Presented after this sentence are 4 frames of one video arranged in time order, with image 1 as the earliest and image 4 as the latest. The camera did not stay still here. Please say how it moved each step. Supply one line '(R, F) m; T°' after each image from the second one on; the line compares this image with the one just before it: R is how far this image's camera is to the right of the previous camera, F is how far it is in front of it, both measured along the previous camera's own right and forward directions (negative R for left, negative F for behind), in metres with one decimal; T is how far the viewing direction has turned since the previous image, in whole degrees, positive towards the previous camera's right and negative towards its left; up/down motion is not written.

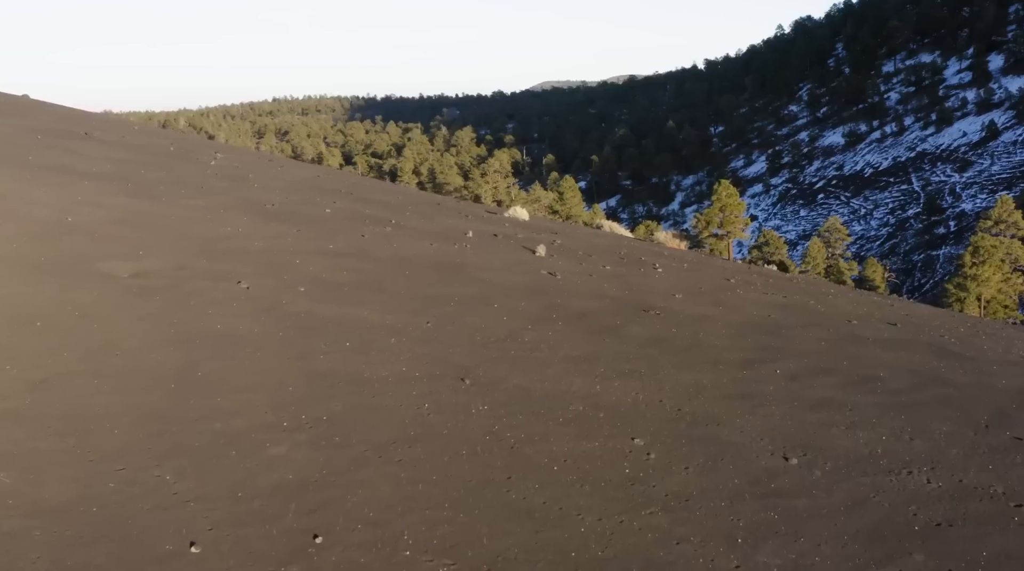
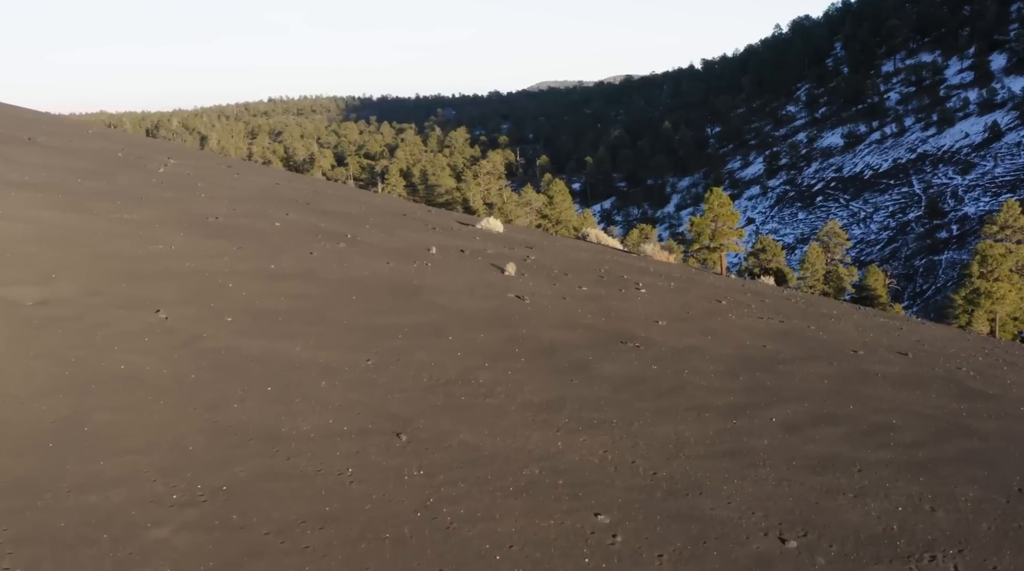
(+0.5, +1.9) m; 0°
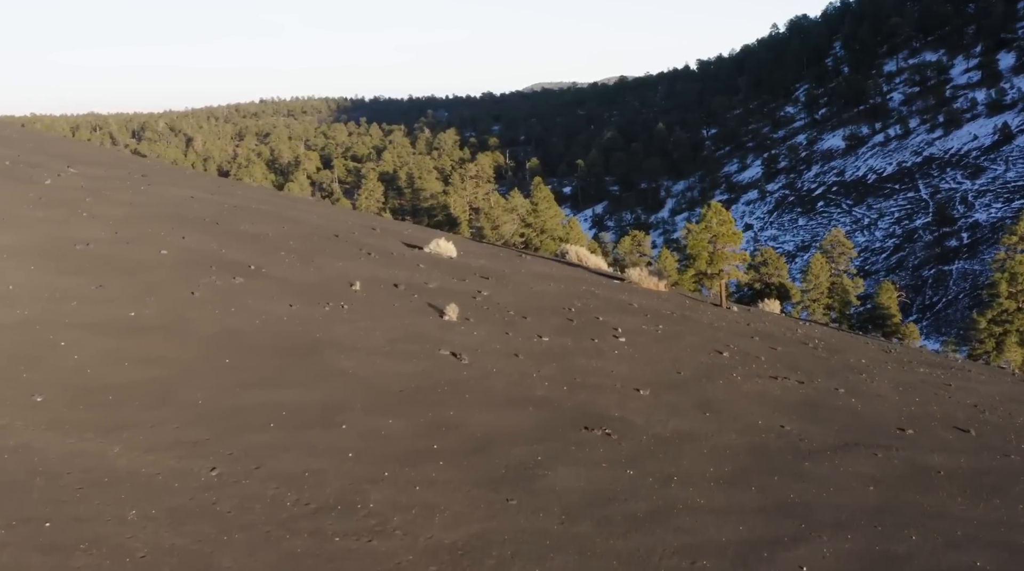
(+0.6, +3.6) m; 0°
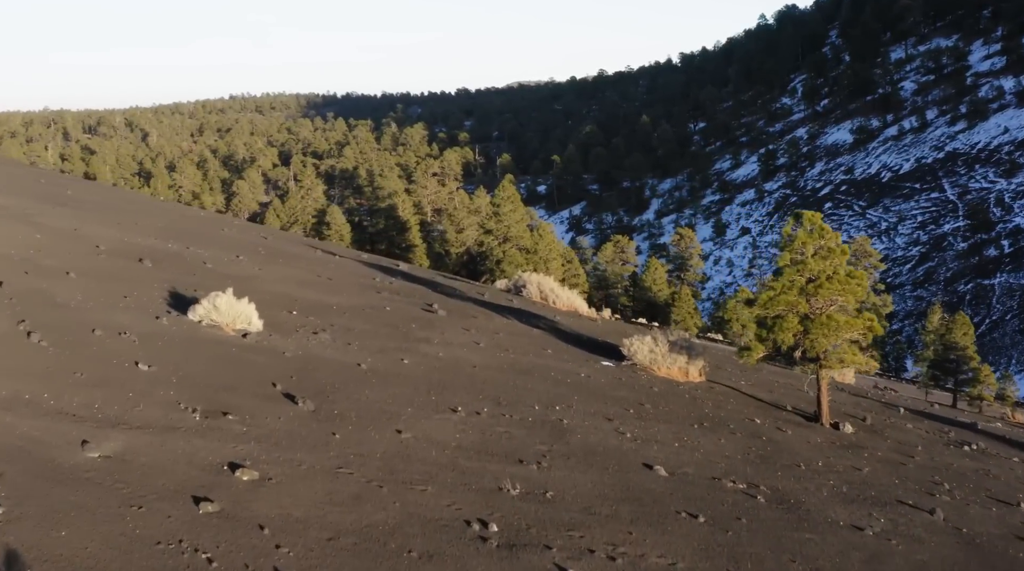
(+0.8, +9.1) m; +1°
